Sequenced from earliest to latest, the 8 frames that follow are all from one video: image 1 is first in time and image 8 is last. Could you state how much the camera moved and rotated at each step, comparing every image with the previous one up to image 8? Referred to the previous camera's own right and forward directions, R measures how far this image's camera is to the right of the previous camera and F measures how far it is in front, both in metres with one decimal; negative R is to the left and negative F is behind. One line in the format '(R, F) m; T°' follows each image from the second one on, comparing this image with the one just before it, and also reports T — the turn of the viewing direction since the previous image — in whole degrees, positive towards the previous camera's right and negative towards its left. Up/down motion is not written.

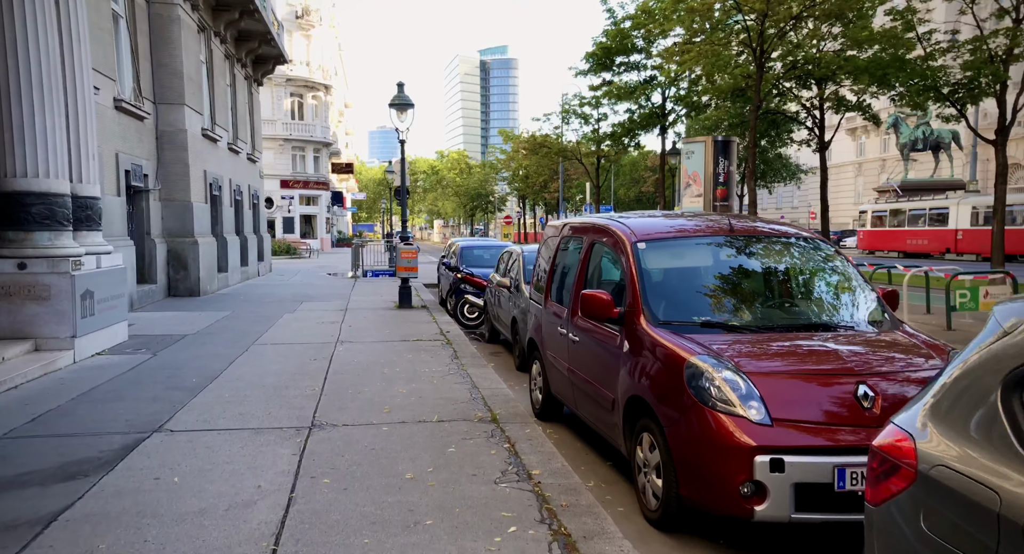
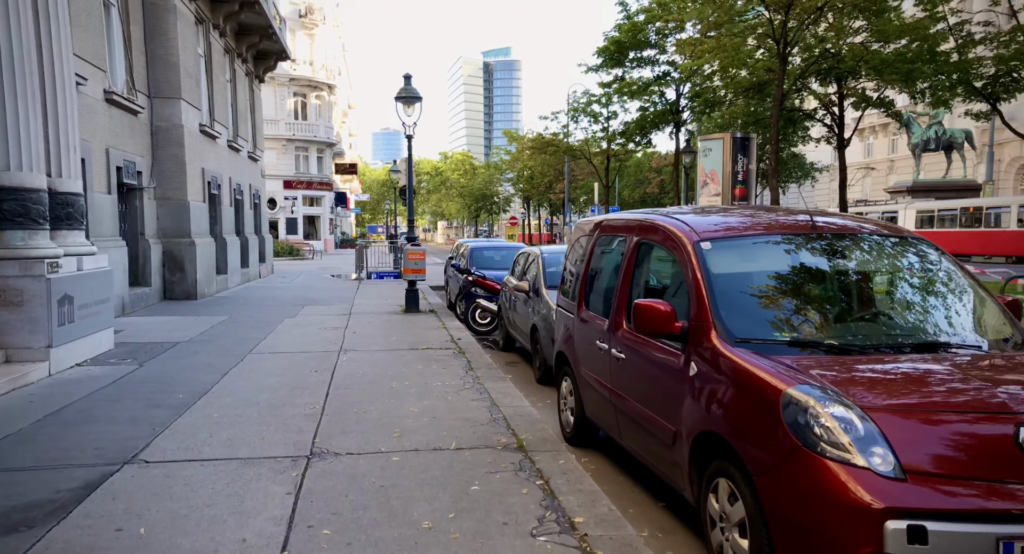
(-0.2, +0.8) m; 0°
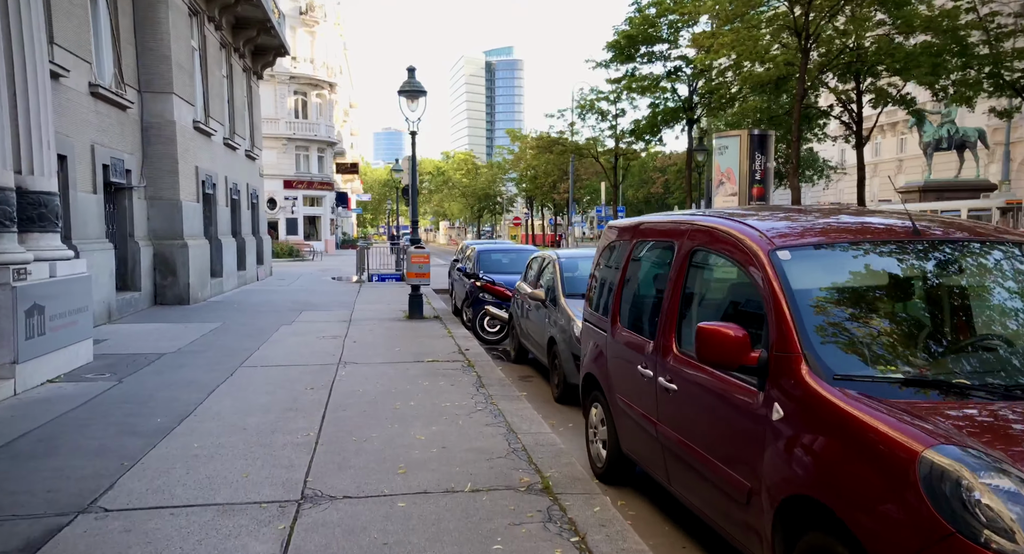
(-0.1, +0.7) m; 0°
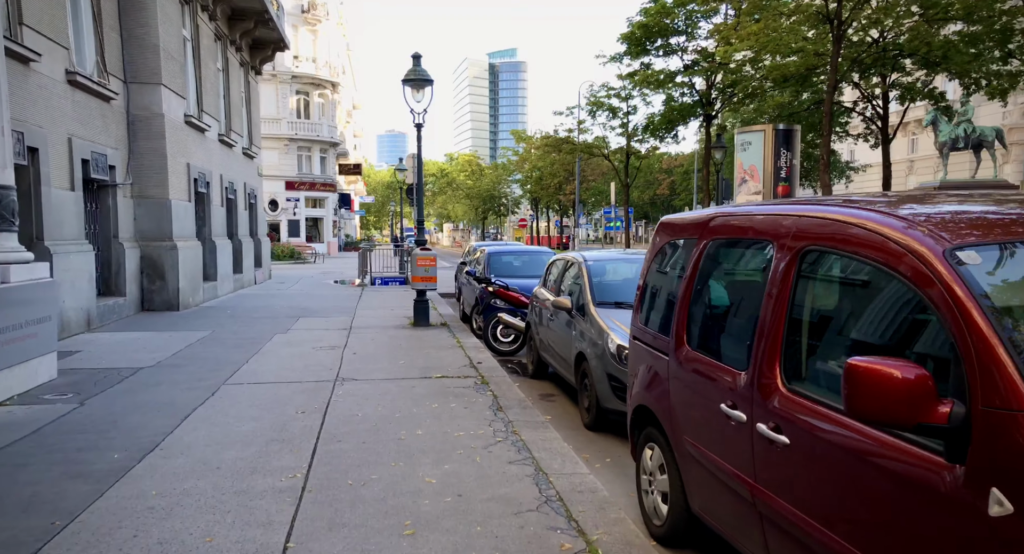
(-0.2, +1.0) m; 0°
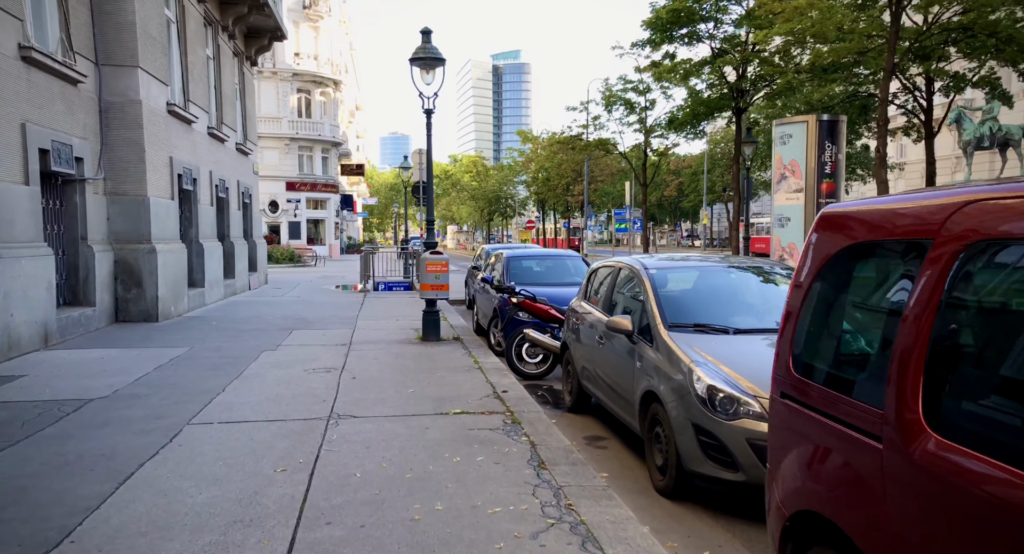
(-0.3, +1.5) m; 0°
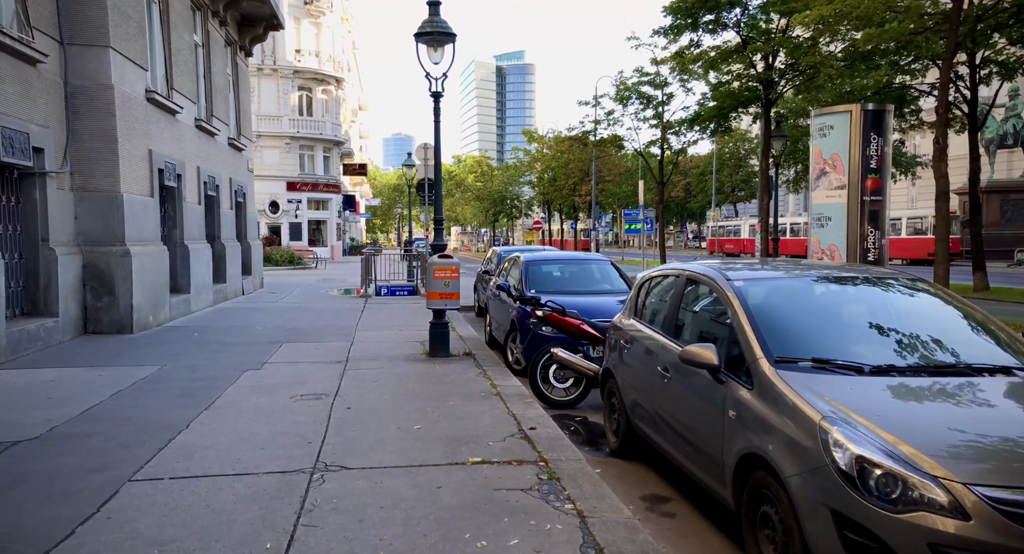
(-0.2, +1.3) m; 0°
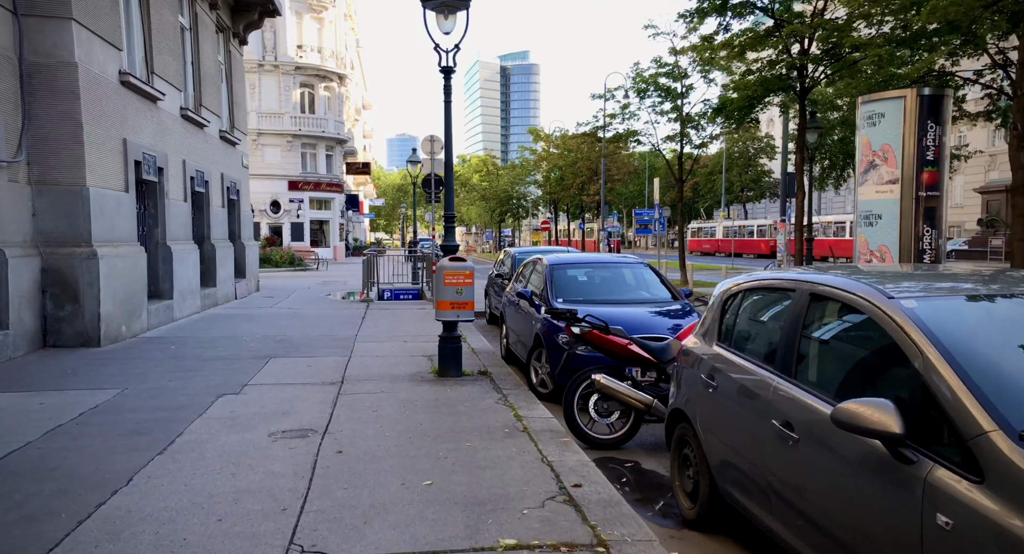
(-0.2, +1.3) m; 0°
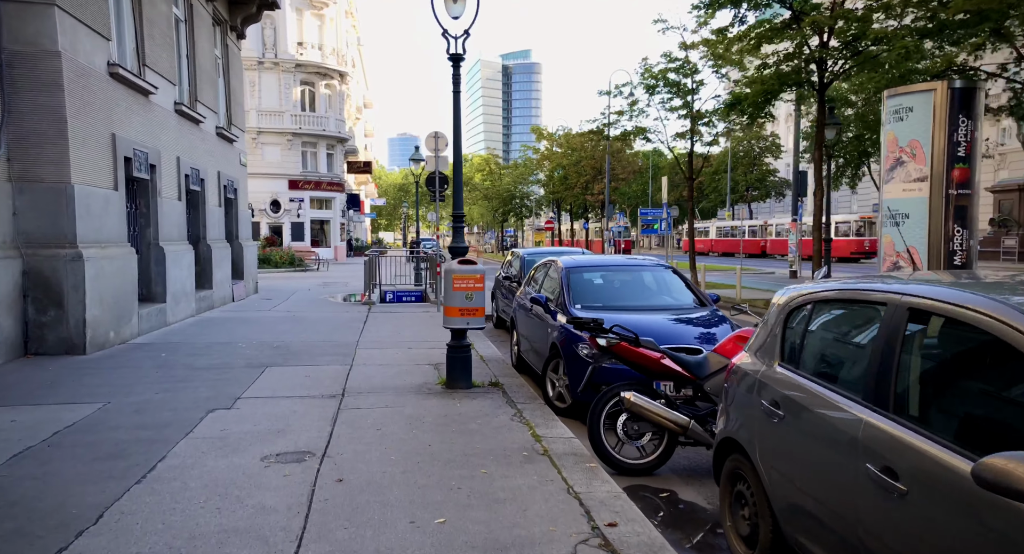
(-0.1, +0.6) m; 0°
